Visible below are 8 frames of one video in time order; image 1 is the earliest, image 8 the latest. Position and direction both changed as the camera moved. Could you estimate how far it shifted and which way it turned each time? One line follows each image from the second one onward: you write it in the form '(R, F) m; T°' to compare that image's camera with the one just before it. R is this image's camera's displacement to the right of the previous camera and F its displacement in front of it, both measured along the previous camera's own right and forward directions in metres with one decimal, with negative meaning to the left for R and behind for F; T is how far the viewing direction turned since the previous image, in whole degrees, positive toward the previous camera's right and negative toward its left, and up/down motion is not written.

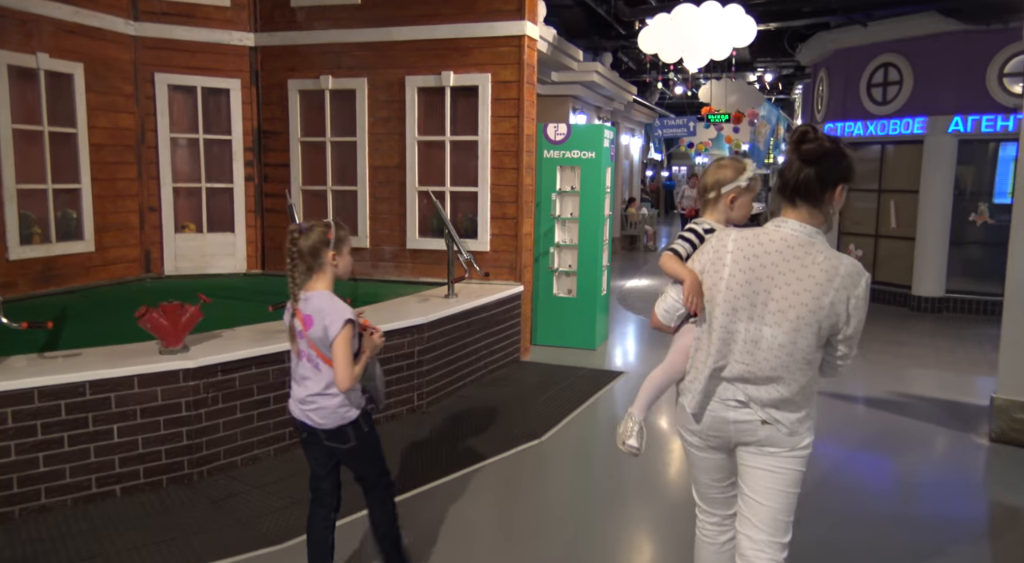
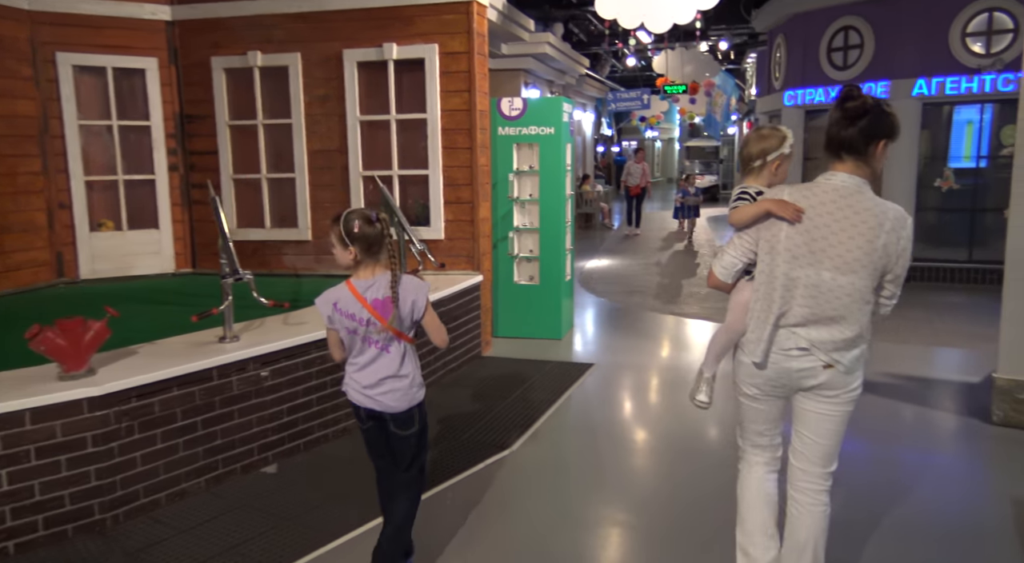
(0.0, +0.5) m; +4°
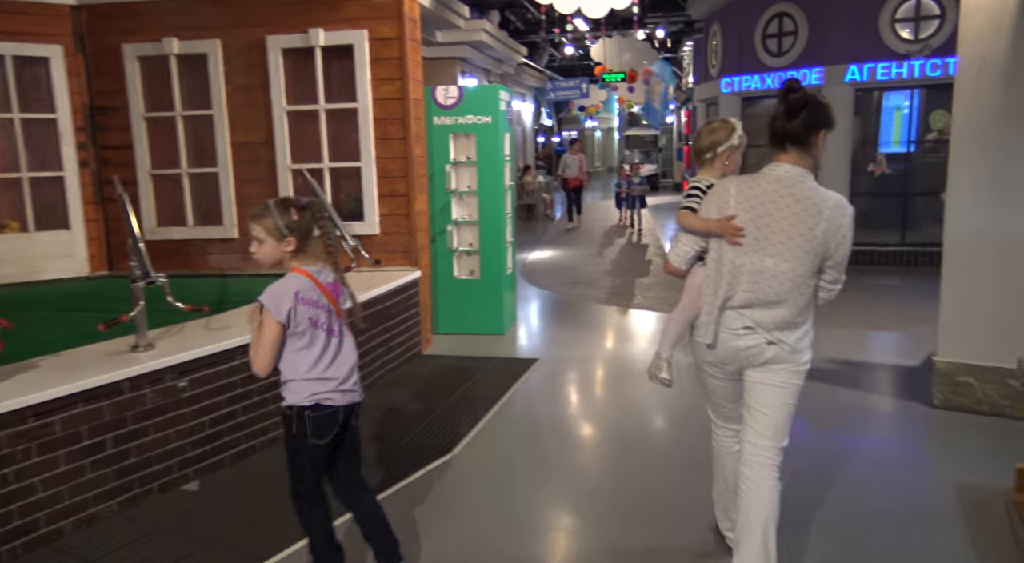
(+0.1, +0.2) m; +4°
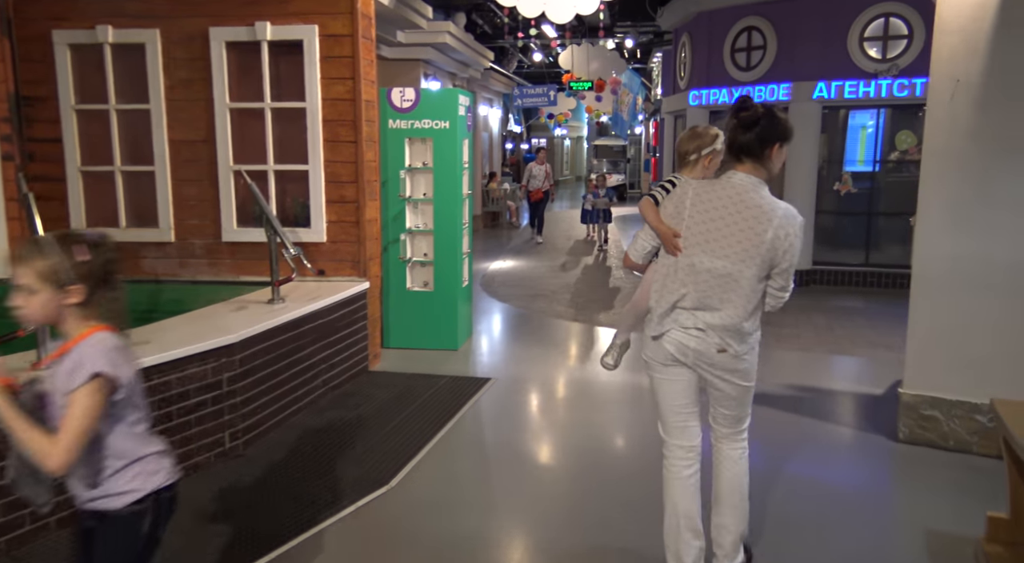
(+0.1, +0.3) m; +3°
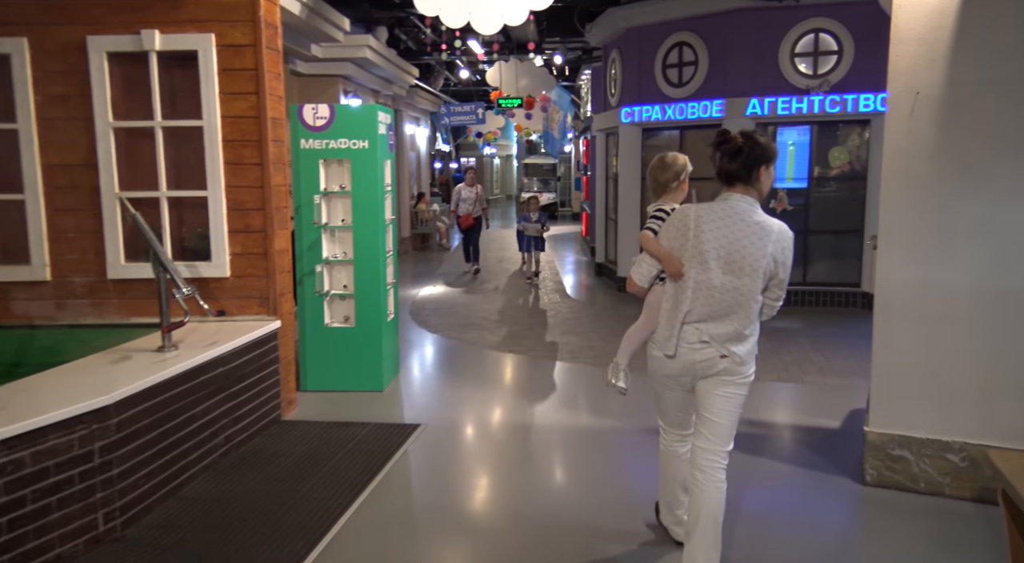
(0.0, +0.4) m; +6°
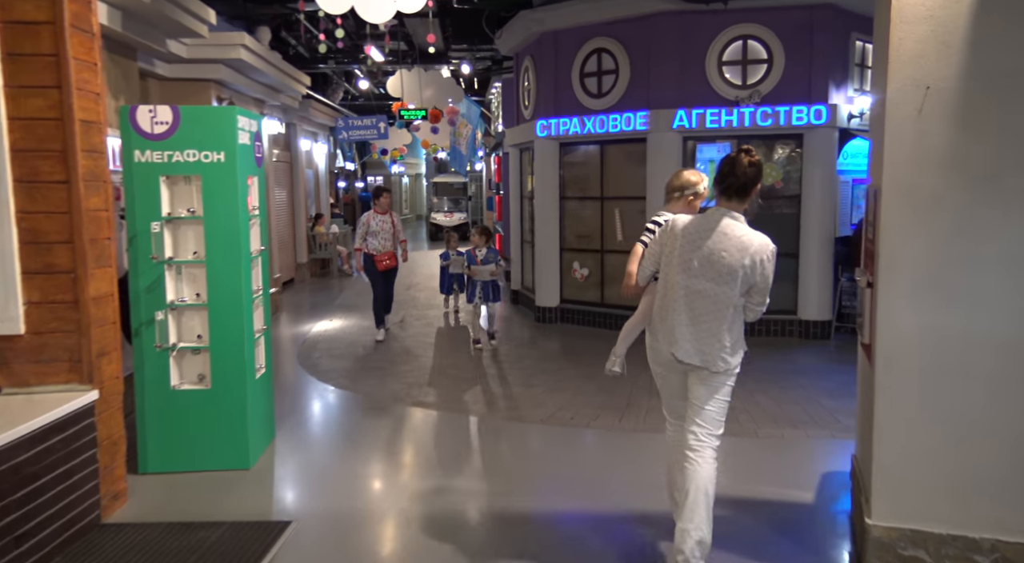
(+0.1, +0.9) m; +8°
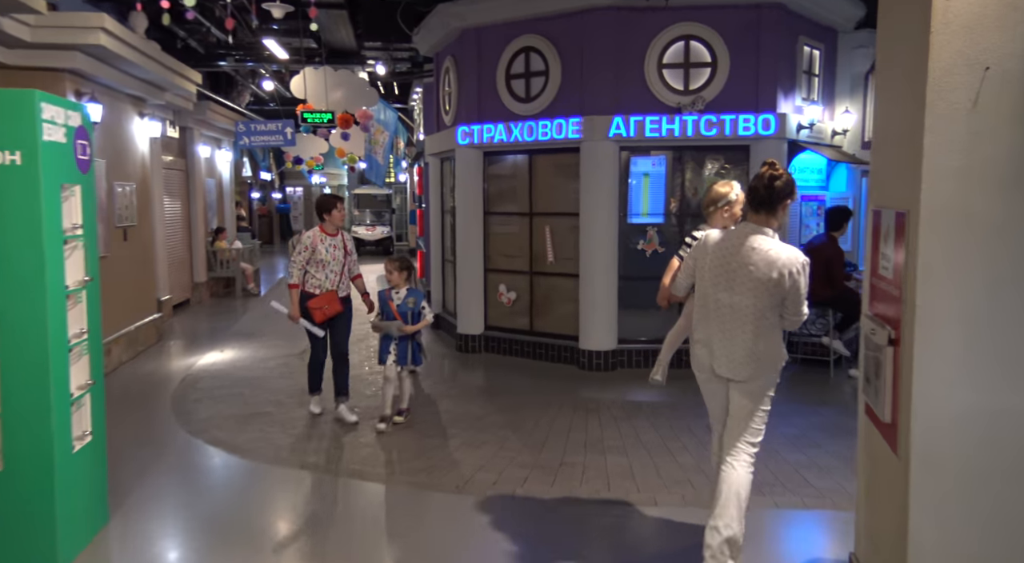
(+0.1, +0.8) m; +6°
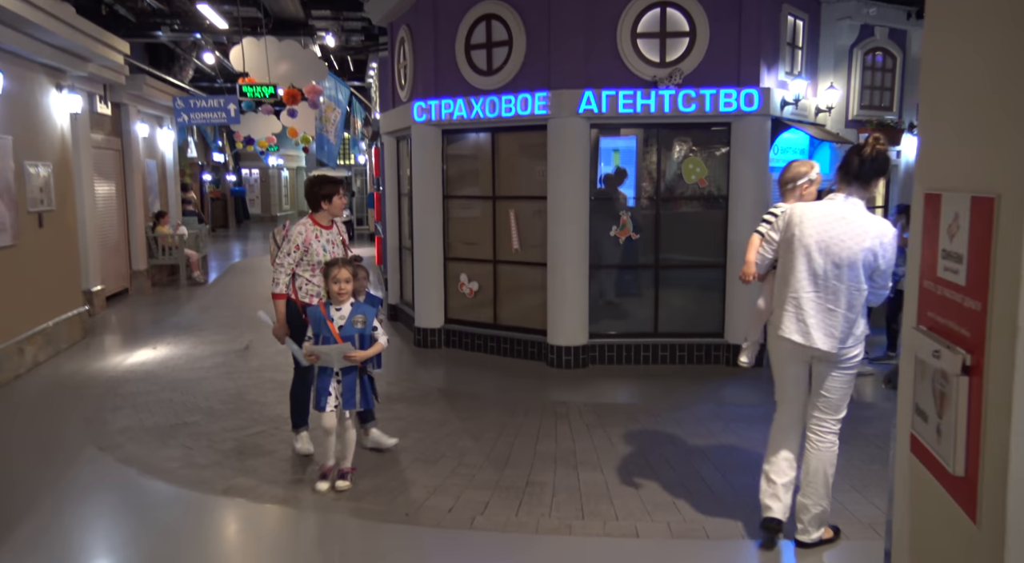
(0.0, +0.5) m; +3°
